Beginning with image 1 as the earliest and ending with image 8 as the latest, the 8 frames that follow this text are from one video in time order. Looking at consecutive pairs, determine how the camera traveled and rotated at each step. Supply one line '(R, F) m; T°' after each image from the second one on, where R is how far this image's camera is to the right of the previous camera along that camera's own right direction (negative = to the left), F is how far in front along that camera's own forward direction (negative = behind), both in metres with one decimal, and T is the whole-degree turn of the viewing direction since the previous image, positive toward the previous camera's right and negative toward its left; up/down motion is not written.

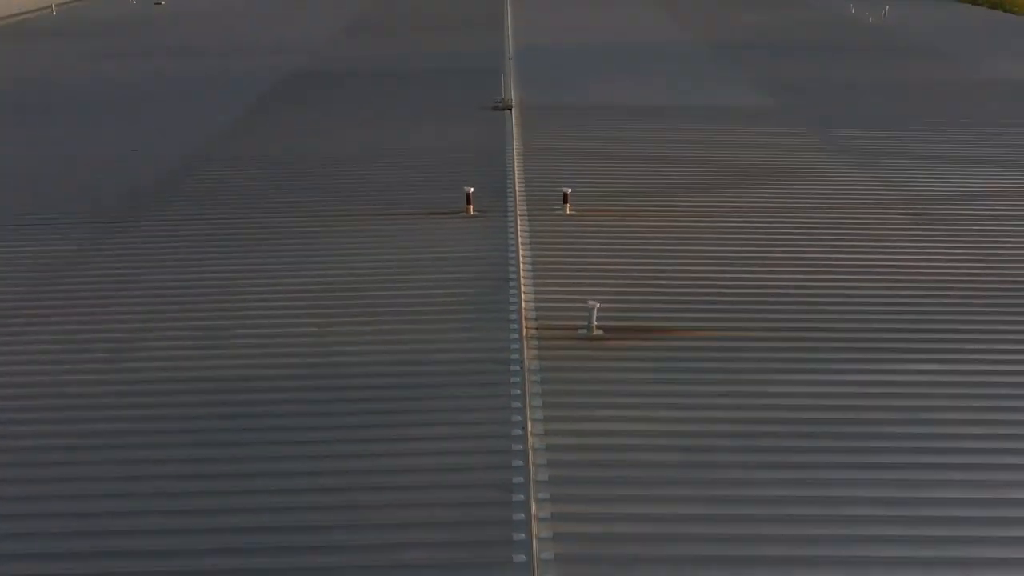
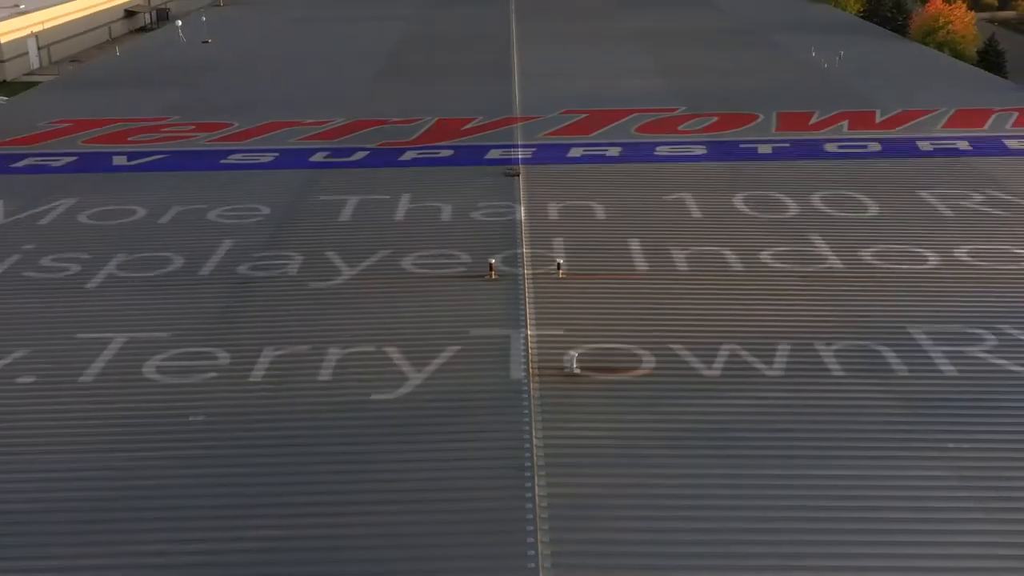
(0.0, -1.9) m; 0°
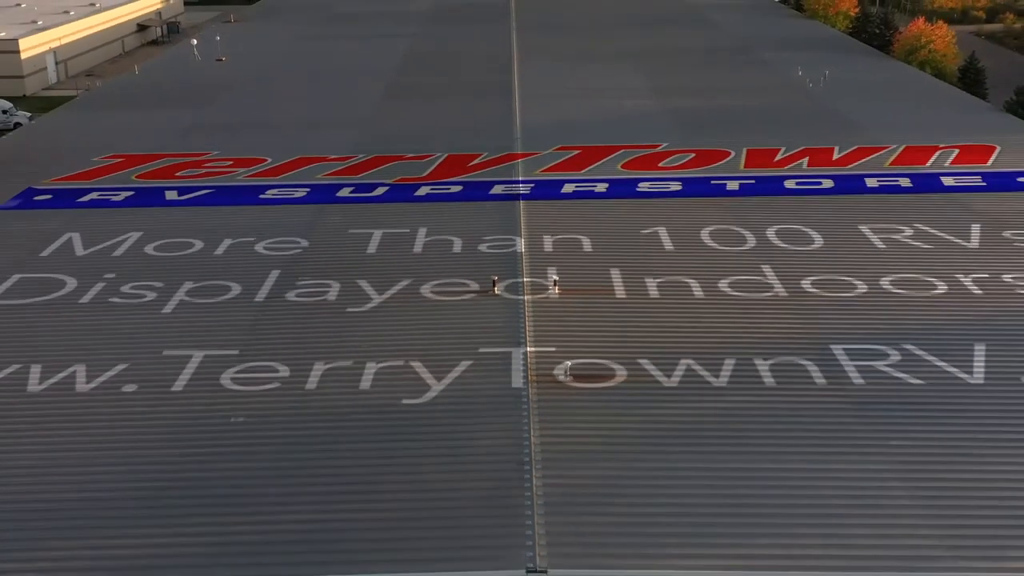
(0.0, -1.0) m; 0°
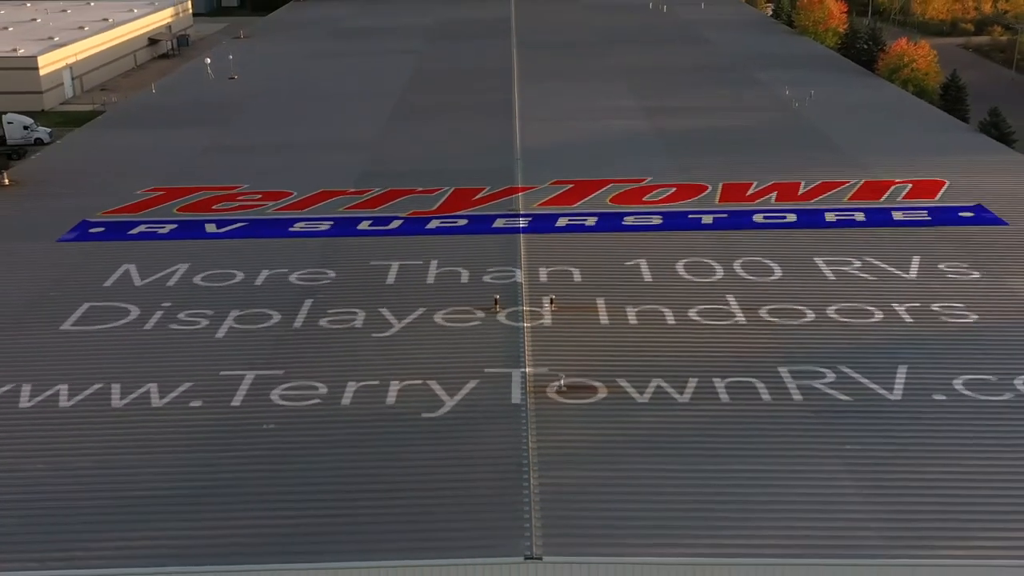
(0.0, -1.0) m; 0°
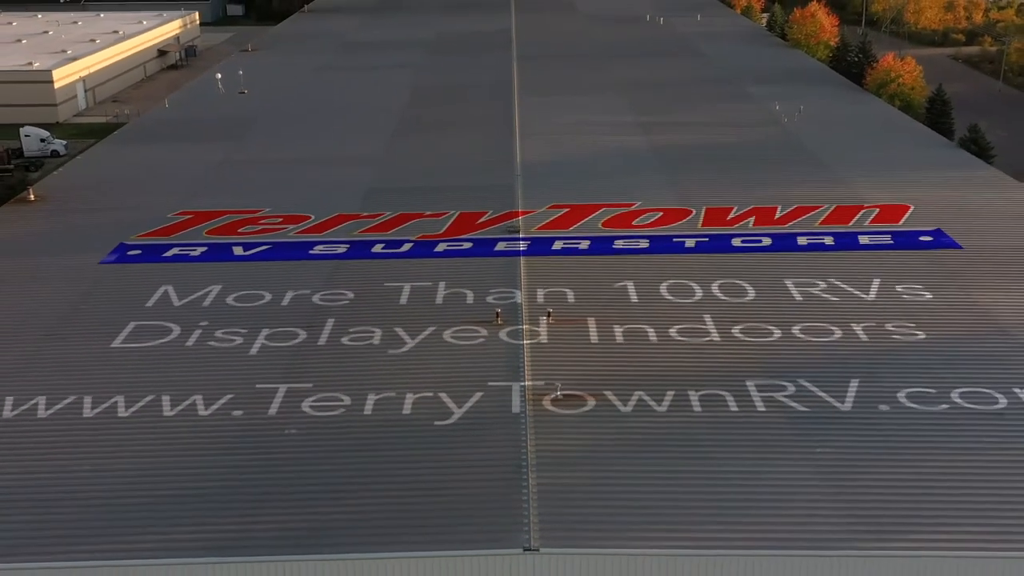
(0.0, -0.8) m; 0°
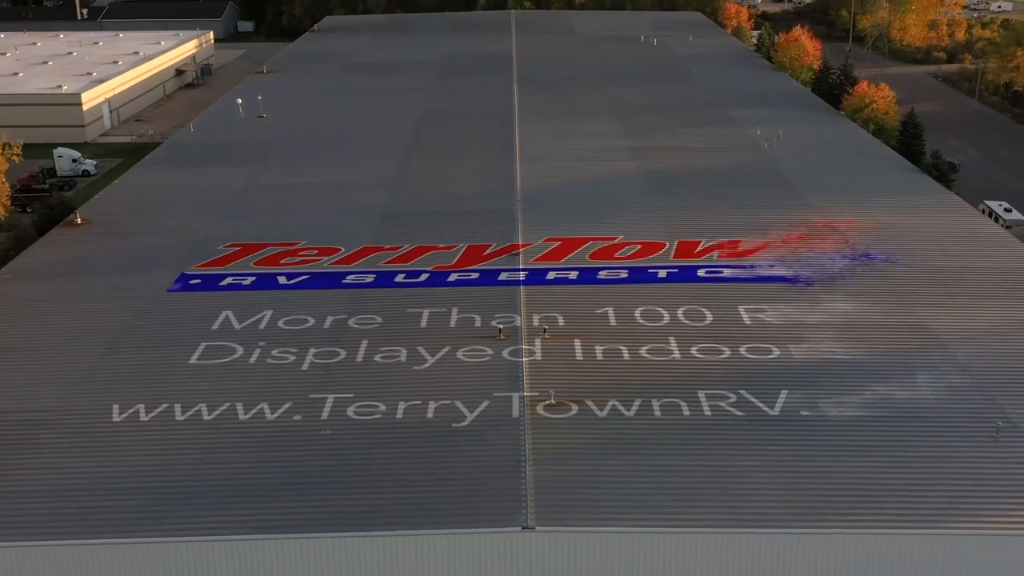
(0.0, -1.7) m; 0°
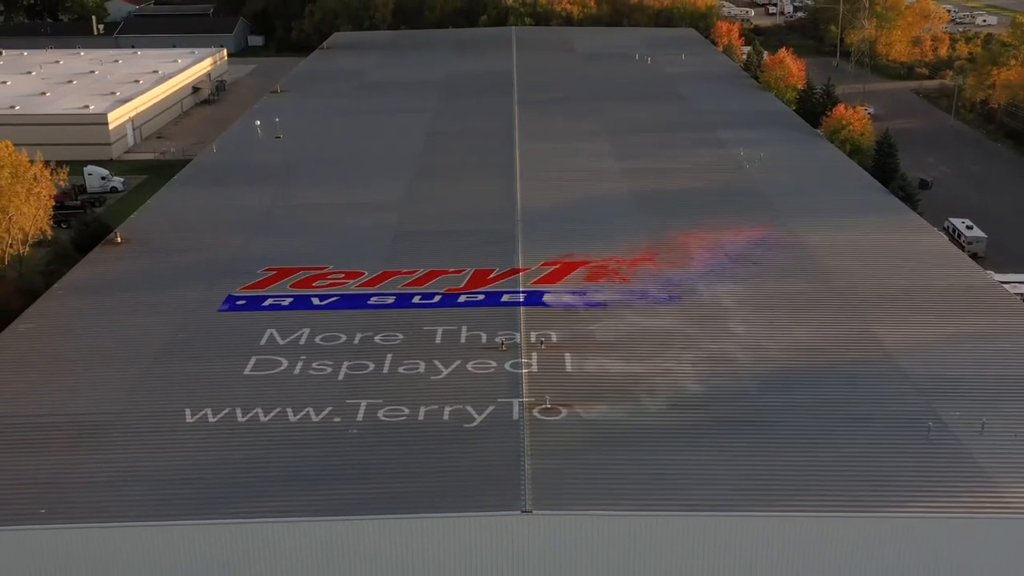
(0.0, -1.8) m; 0°
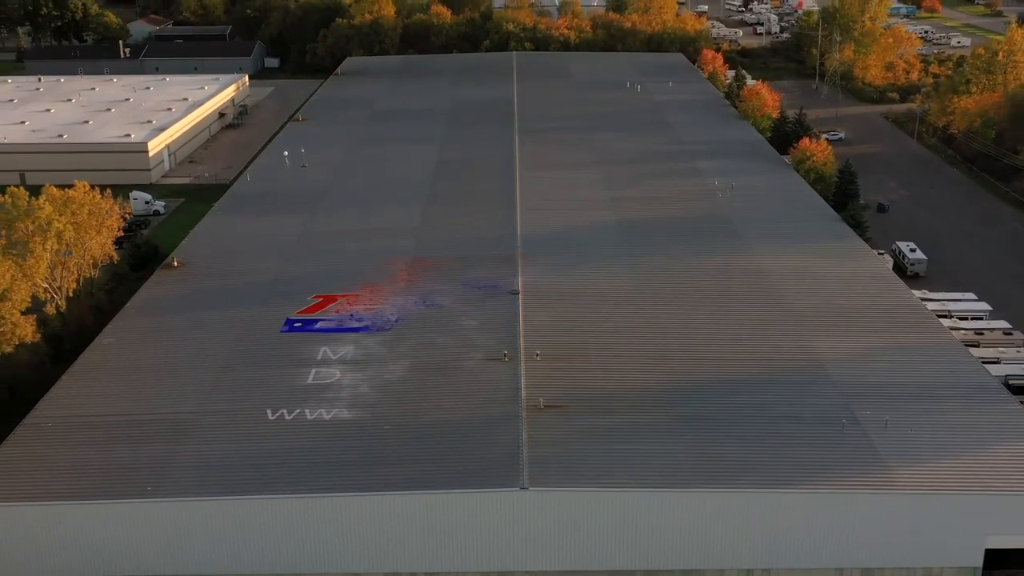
(0.0, -3.3) m; 0°
